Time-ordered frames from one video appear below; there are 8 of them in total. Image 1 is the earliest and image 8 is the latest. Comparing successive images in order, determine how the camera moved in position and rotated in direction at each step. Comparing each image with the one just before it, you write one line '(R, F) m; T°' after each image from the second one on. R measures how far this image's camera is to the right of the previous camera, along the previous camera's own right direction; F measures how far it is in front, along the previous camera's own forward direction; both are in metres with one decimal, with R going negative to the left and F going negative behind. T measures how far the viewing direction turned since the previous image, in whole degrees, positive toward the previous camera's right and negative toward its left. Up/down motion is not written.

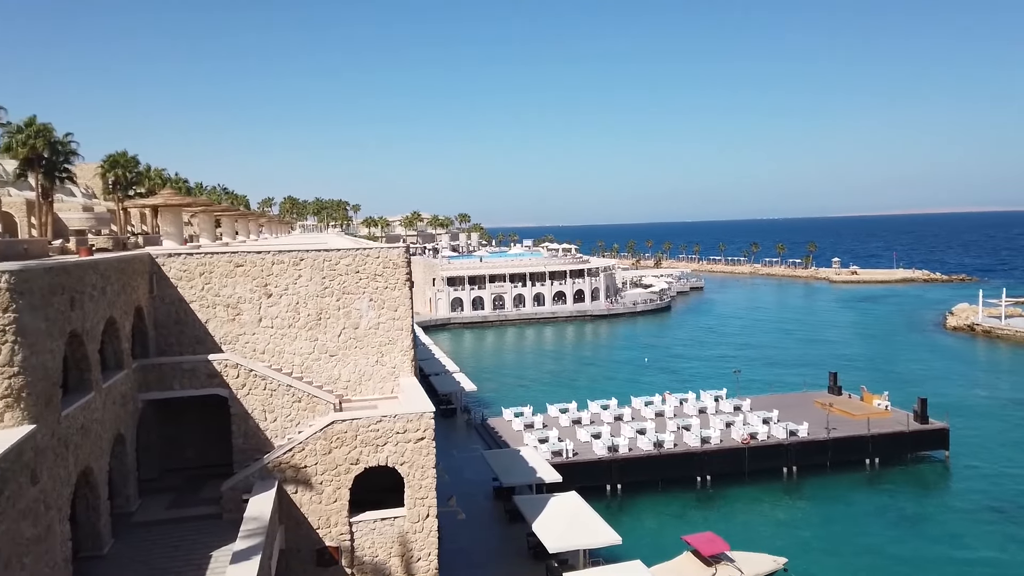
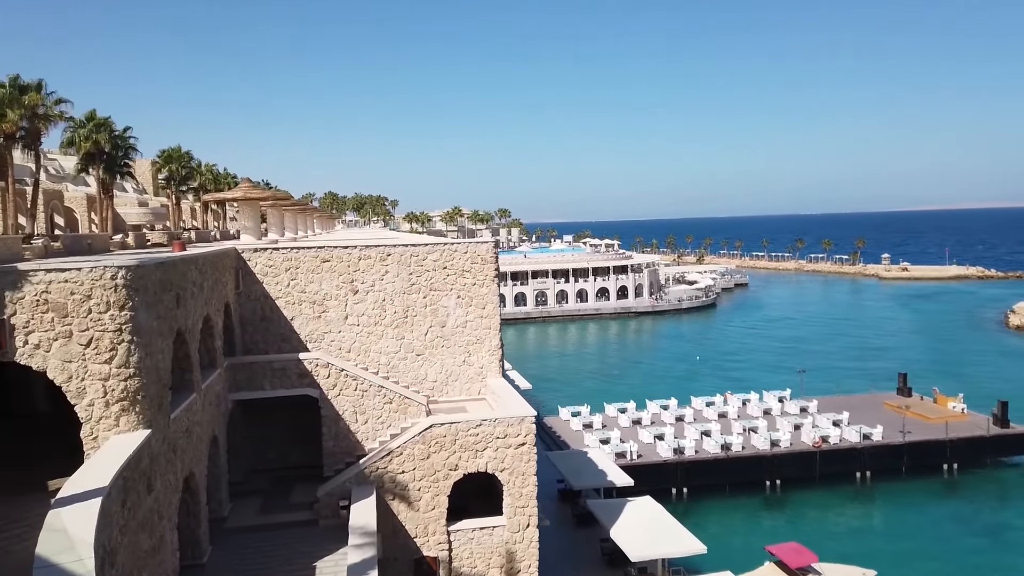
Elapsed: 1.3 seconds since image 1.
(-1.6, +0.9) m; -2°
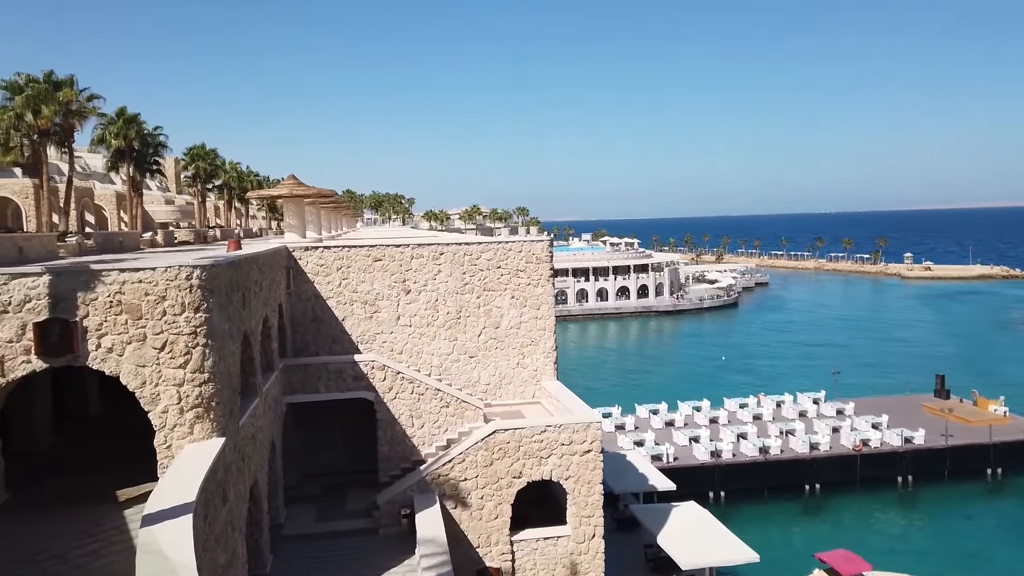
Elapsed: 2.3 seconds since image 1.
(-1.1, +0.6) m; -1°
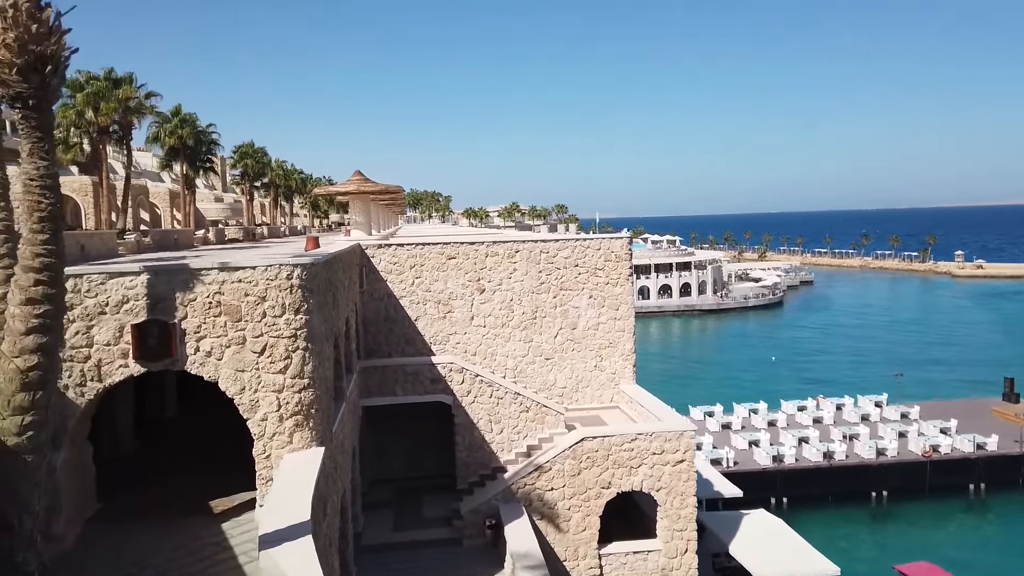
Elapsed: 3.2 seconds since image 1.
(-1.1, +0.7) m; -3°
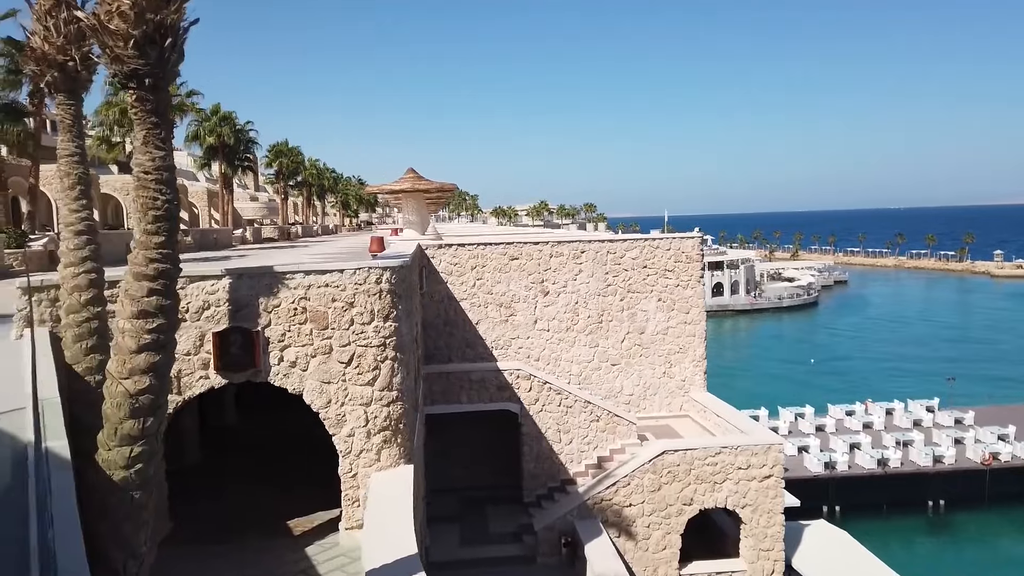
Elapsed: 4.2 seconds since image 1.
(-1.0, +0.8) m; -2°
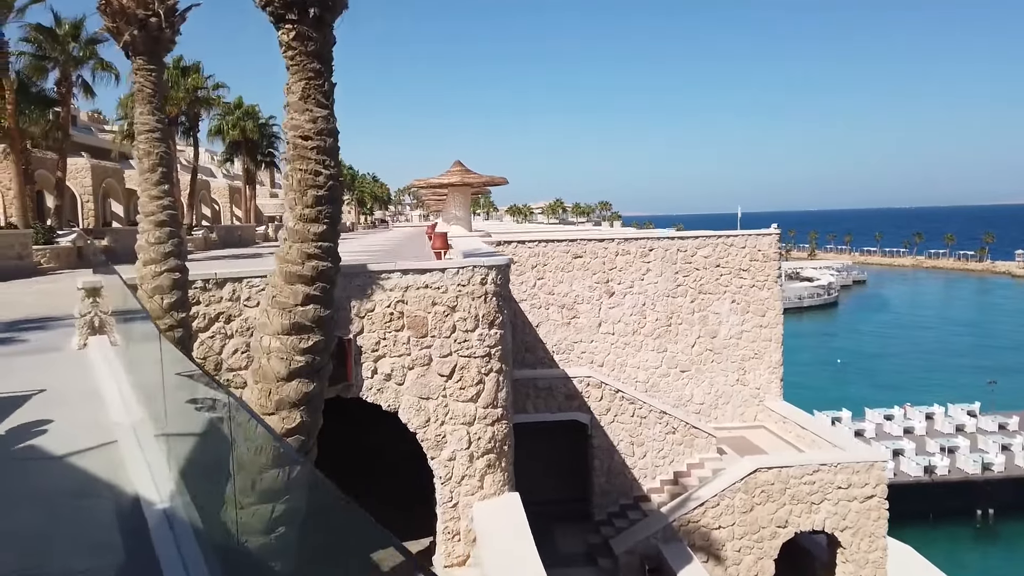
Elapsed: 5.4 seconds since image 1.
(-1.2, +1.1) m; -1°
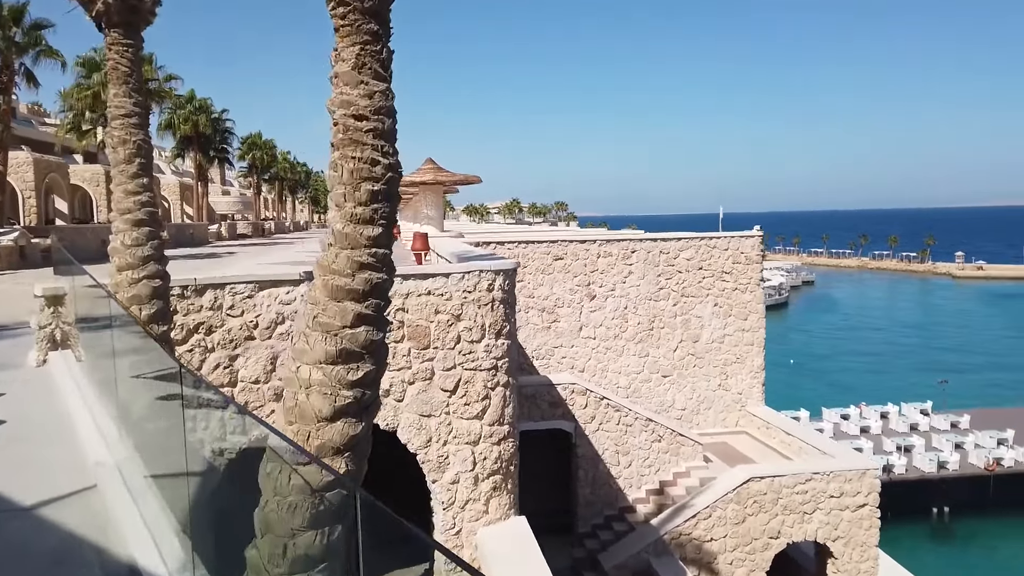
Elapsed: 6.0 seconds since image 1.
(-0.5, +0.6) m; +4°
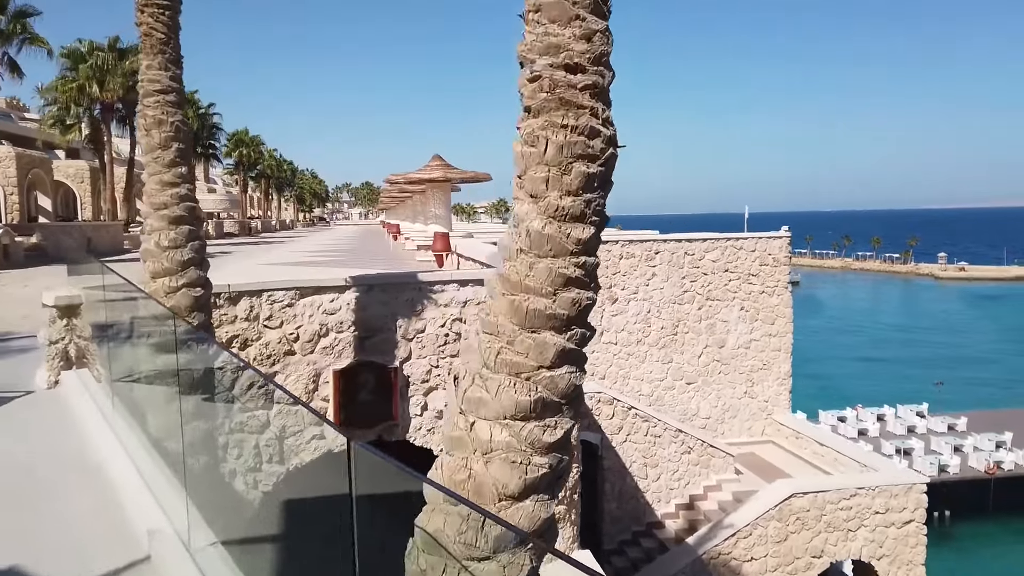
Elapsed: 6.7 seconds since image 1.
(-0.7, +0.8) m; +1°
